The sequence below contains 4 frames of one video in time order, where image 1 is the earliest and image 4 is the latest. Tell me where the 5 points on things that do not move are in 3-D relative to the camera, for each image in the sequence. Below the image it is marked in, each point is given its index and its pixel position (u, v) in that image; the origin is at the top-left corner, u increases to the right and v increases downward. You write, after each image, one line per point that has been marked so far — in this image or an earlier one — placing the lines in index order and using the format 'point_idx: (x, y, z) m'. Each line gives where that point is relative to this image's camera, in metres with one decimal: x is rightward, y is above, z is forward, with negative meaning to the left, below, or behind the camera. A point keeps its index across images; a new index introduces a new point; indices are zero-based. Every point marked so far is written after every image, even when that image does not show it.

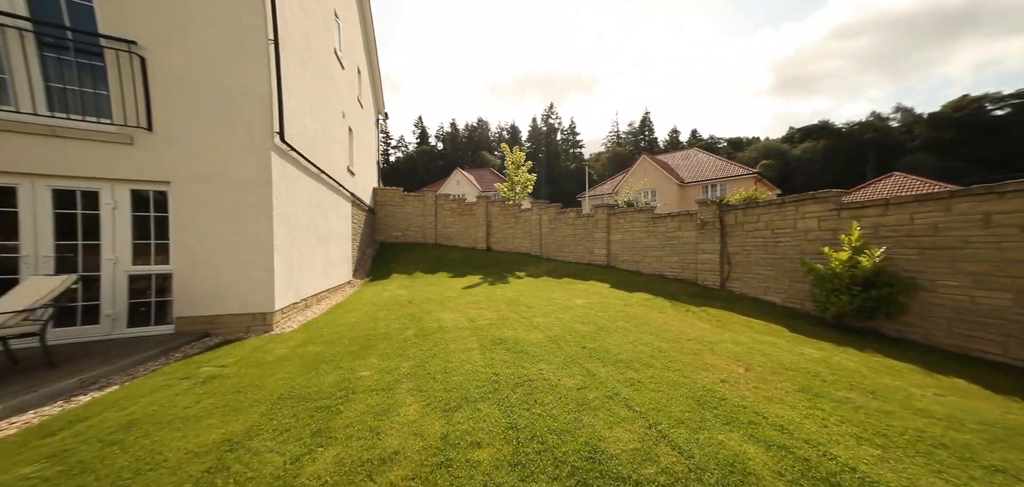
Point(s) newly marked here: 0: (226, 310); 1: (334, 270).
0: (-4.5, -1.0, +5.1) m
1: (-4.6, -0.7, +8.4) m
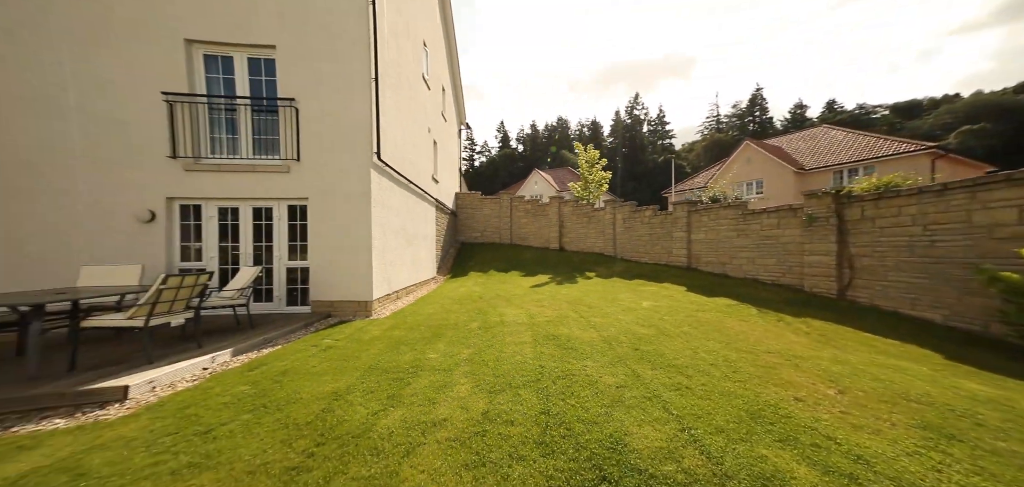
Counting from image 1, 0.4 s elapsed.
0: (-3.4, -1.0, +6.3) m
1: (-2.7, -0.7, +9.6) m
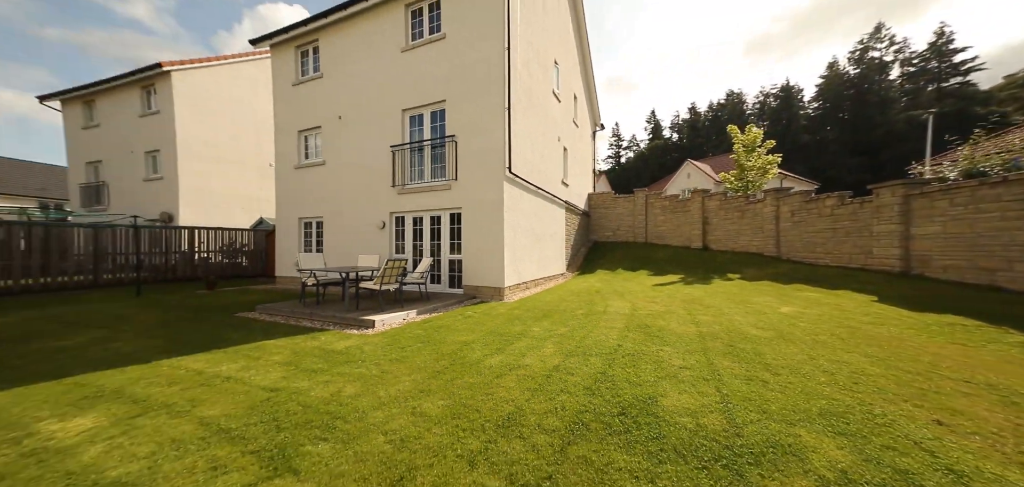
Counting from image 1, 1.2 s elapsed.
0: (-0.8, -1.0, +8.2) m
1: (+1.3, -0.6, +10.9) m
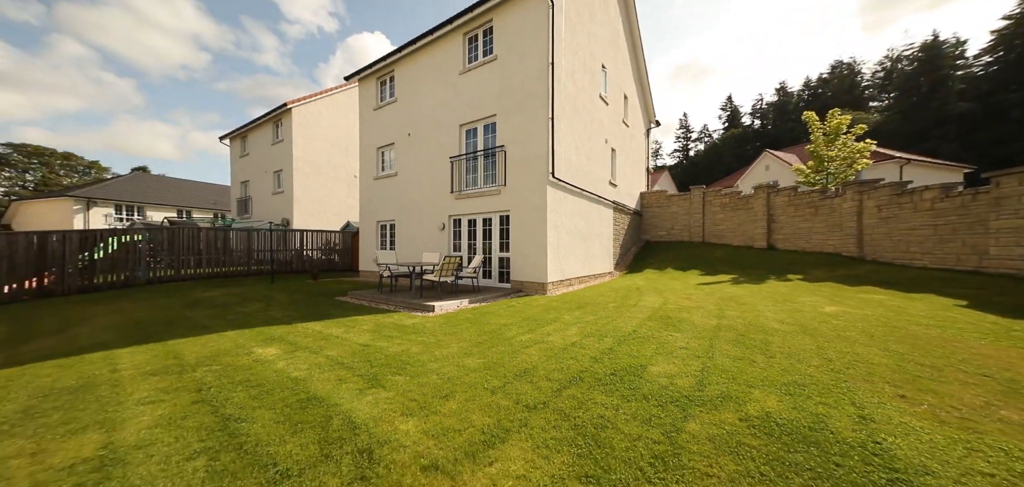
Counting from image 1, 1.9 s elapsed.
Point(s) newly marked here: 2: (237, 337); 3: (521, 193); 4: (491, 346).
0: (+0.4, -1.0, +9.1) m
1: (+2.9, -0.6, +11.3) m
2: (-3.8, -1.3, +4.4) m
3: (+0.3, +1.4, +9.3) m
4: (-0.3, -1.3, +4.2) m
